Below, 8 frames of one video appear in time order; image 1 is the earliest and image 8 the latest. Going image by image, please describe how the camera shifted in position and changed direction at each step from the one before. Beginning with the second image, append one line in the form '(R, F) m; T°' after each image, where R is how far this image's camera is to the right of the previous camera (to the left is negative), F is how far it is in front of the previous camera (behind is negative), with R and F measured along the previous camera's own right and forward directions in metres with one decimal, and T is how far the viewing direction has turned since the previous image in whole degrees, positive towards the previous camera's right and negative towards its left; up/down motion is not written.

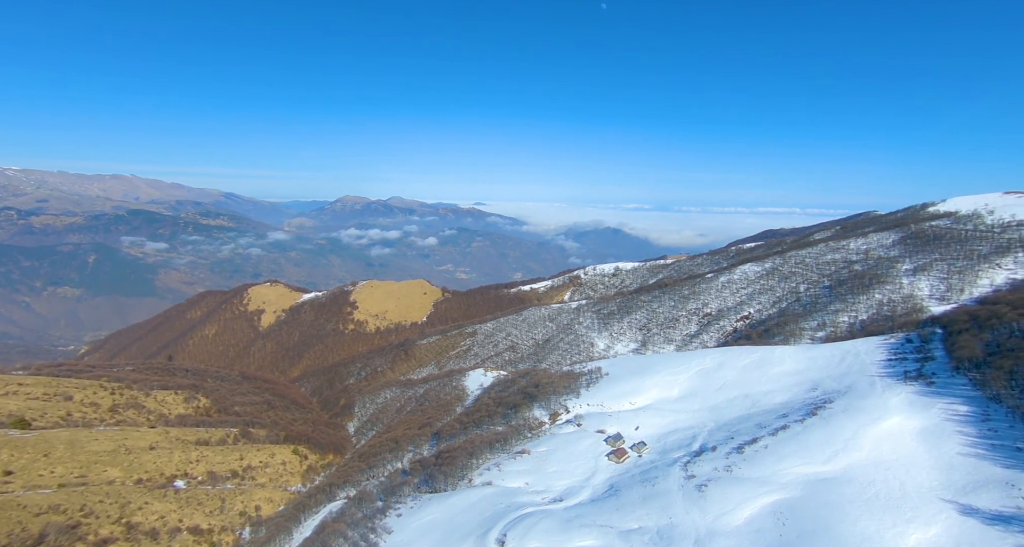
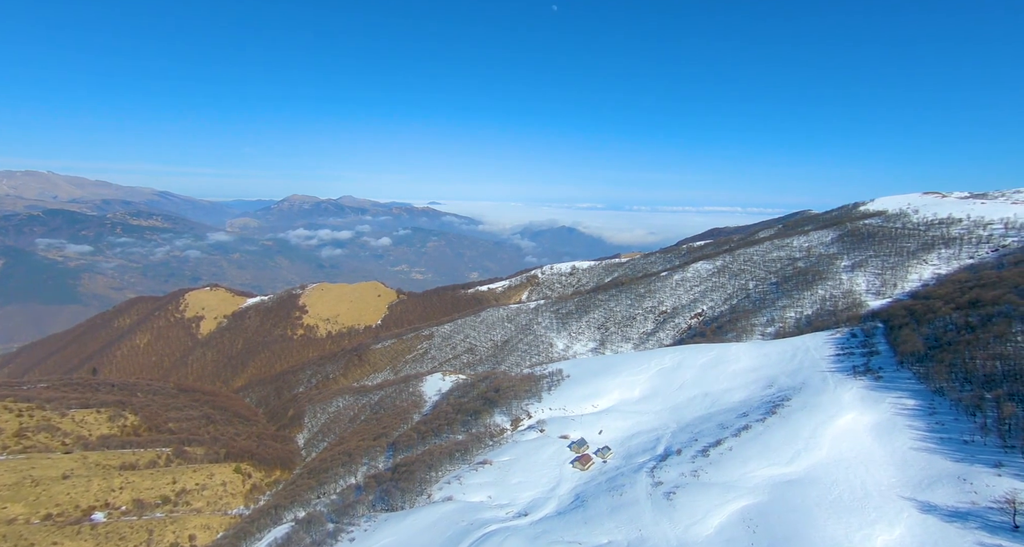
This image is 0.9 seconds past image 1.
(-0.2, +1.3) m; +5°
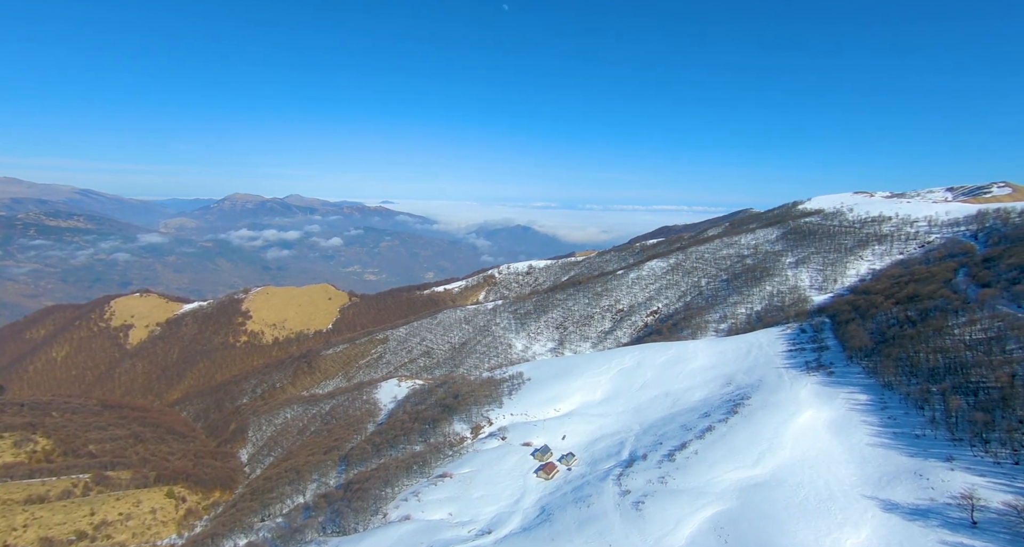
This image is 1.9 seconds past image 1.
(-0.2, +1.4) m; +5°
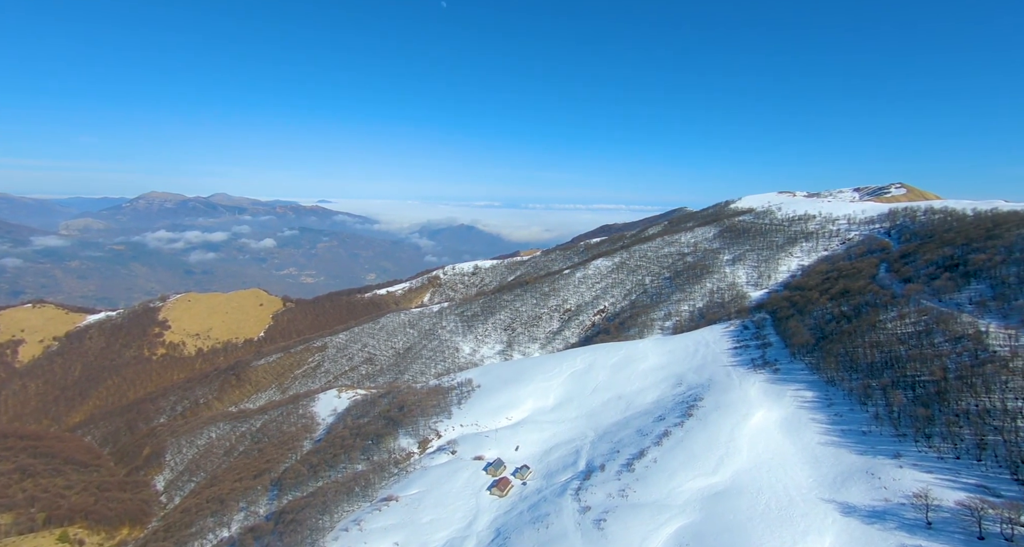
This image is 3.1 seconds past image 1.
(-0.2, +1.8) m; +6°
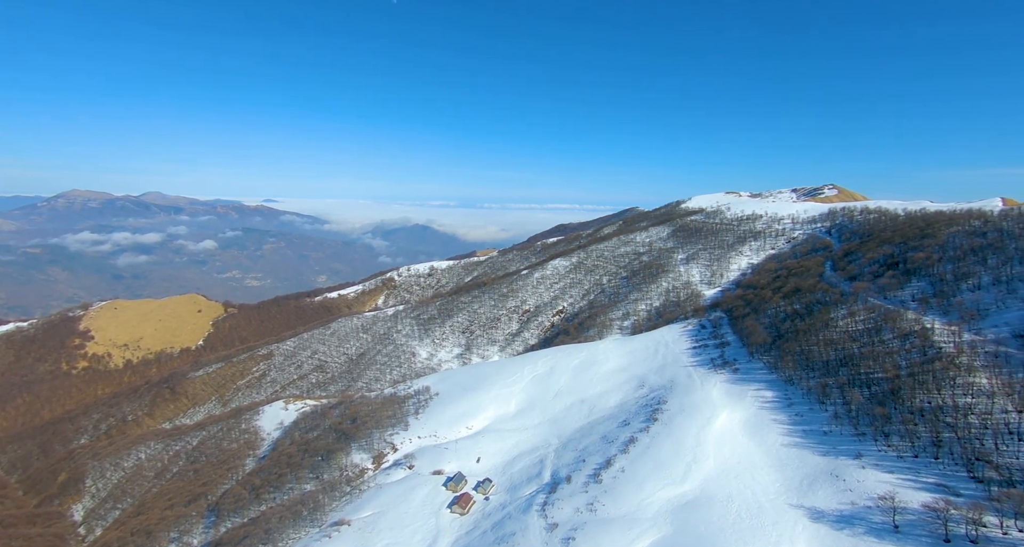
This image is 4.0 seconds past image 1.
(-0.2, +1.4) m; +5°
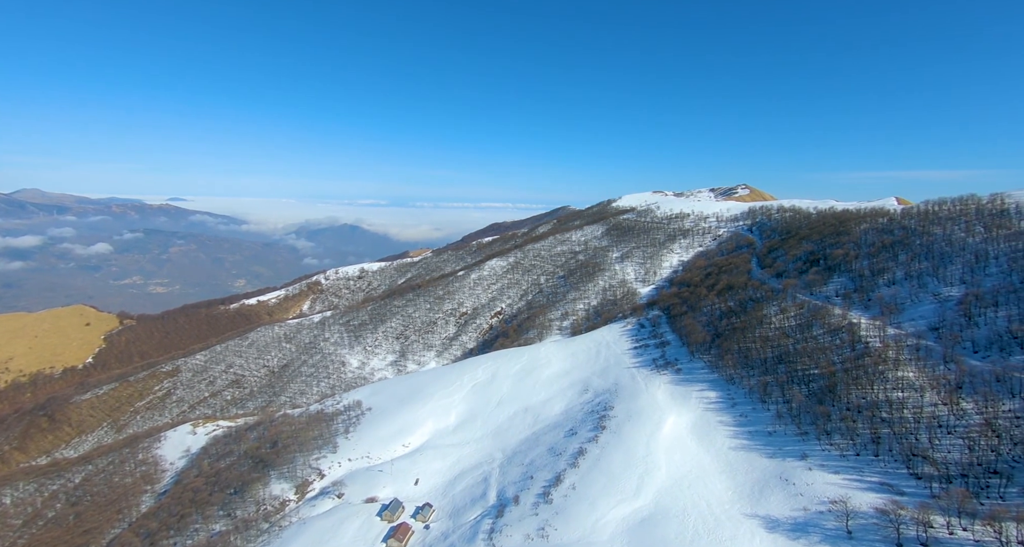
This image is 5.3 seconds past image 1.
(-0.2, +2.1) m; +7°
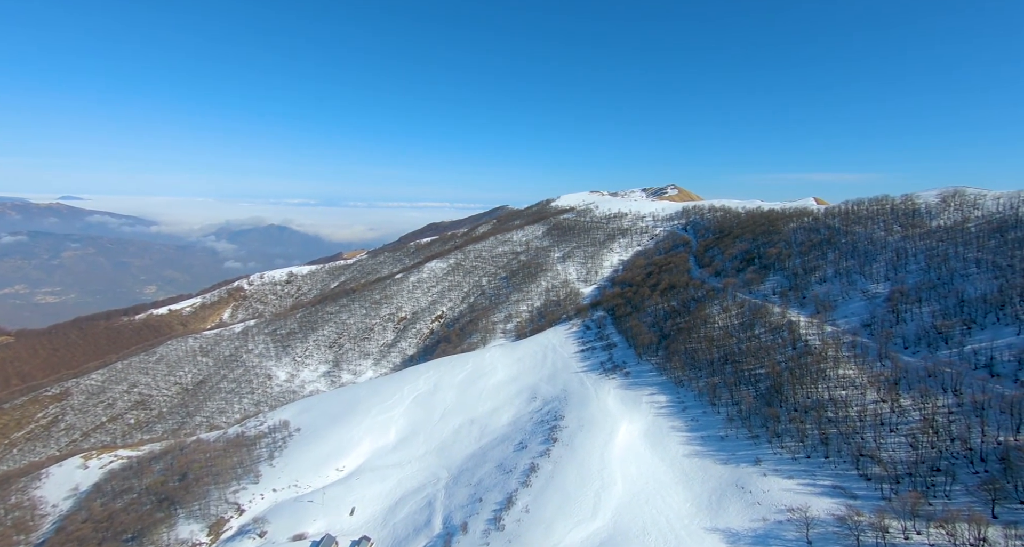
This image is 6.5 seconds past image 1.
(-0.2, +2.0) m; +7°
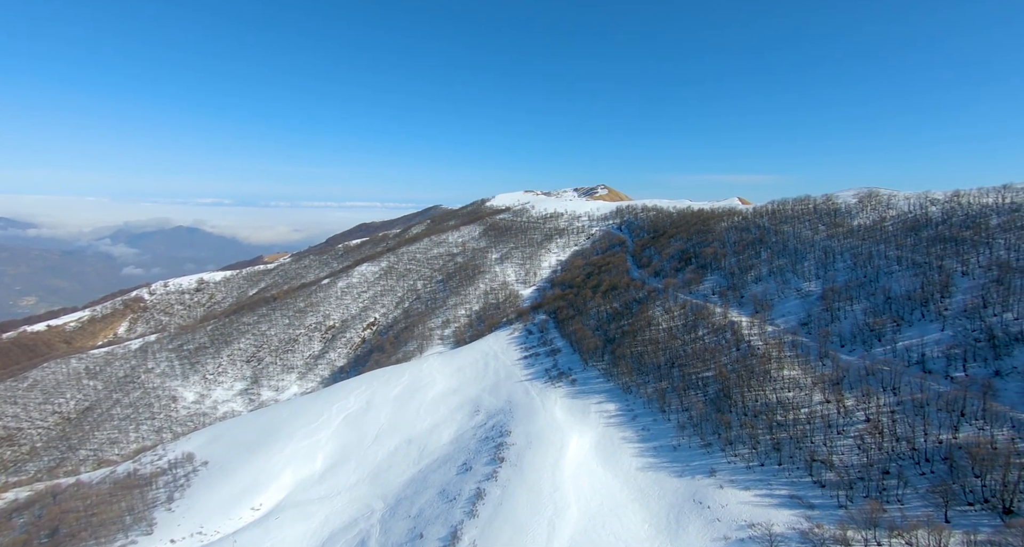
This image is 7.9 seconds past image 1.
(-0.2, +2.3) m; +7°
